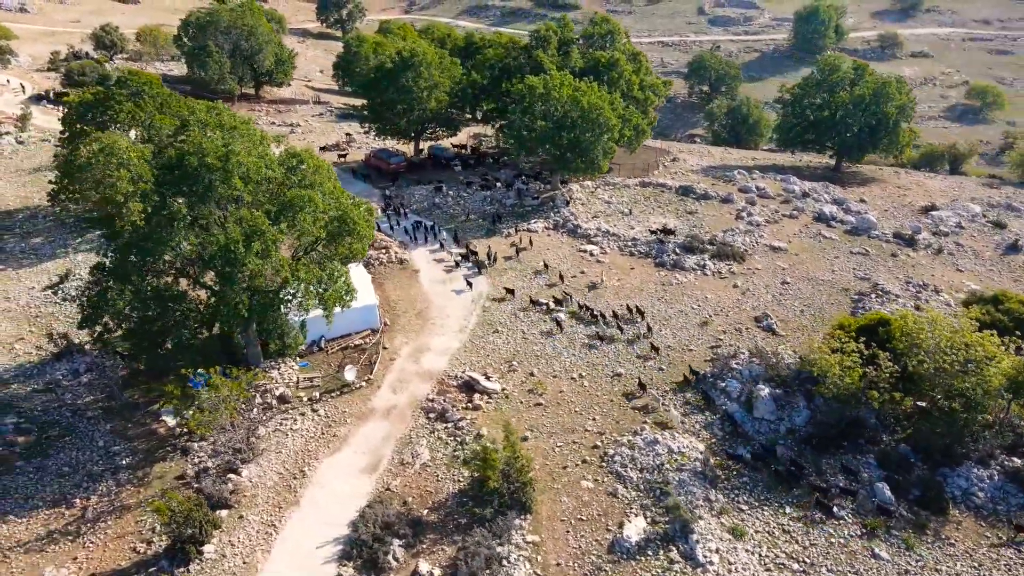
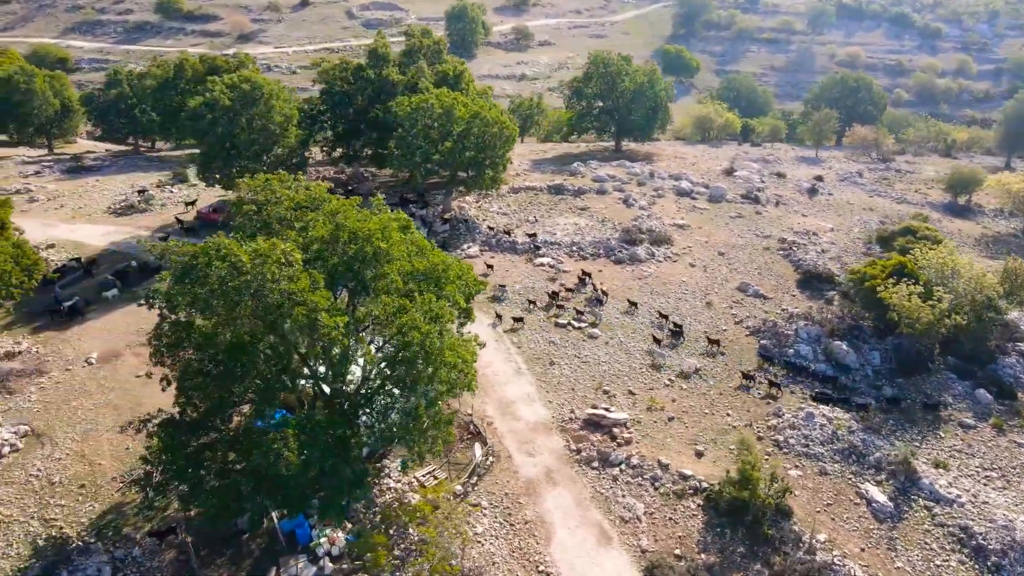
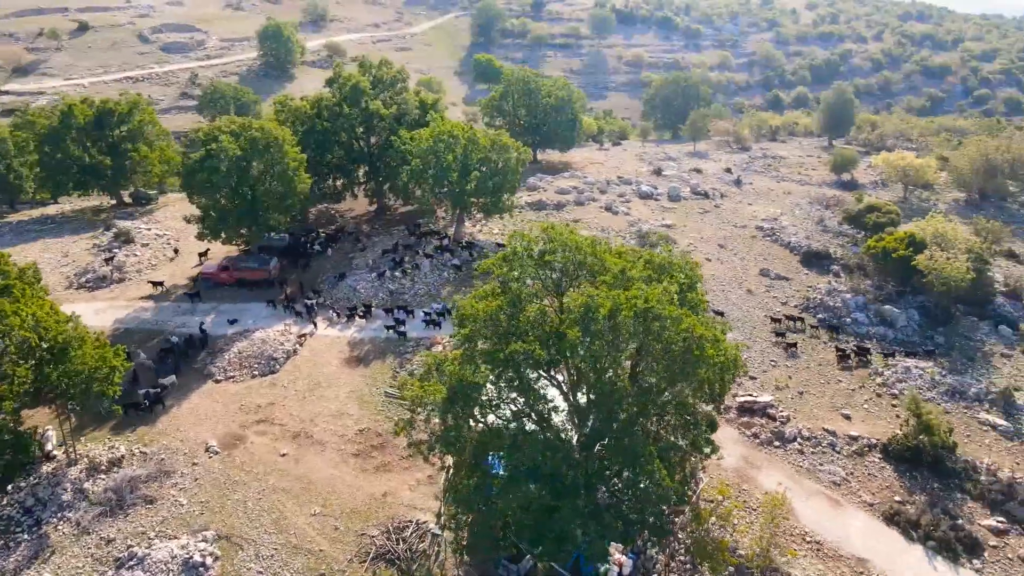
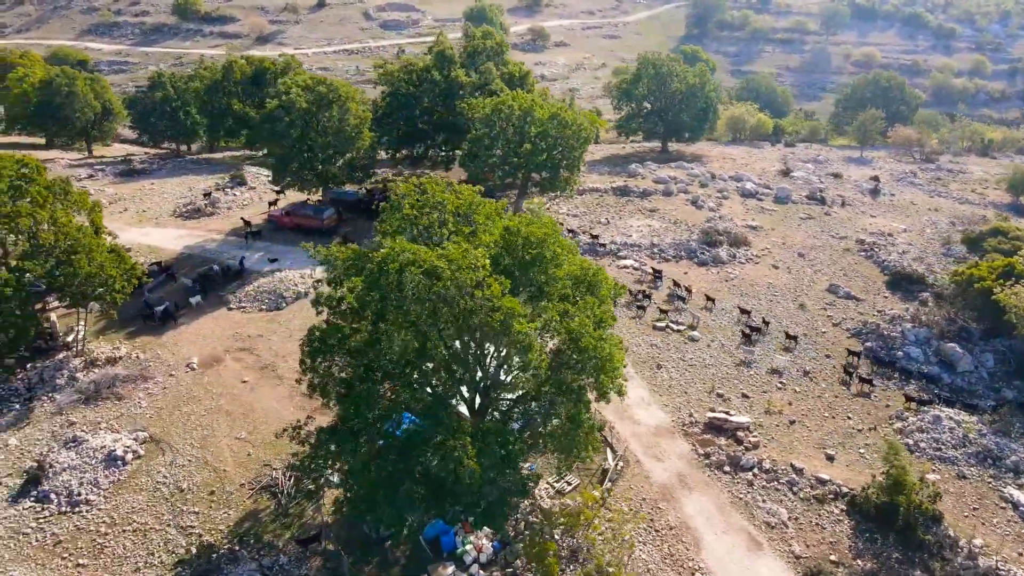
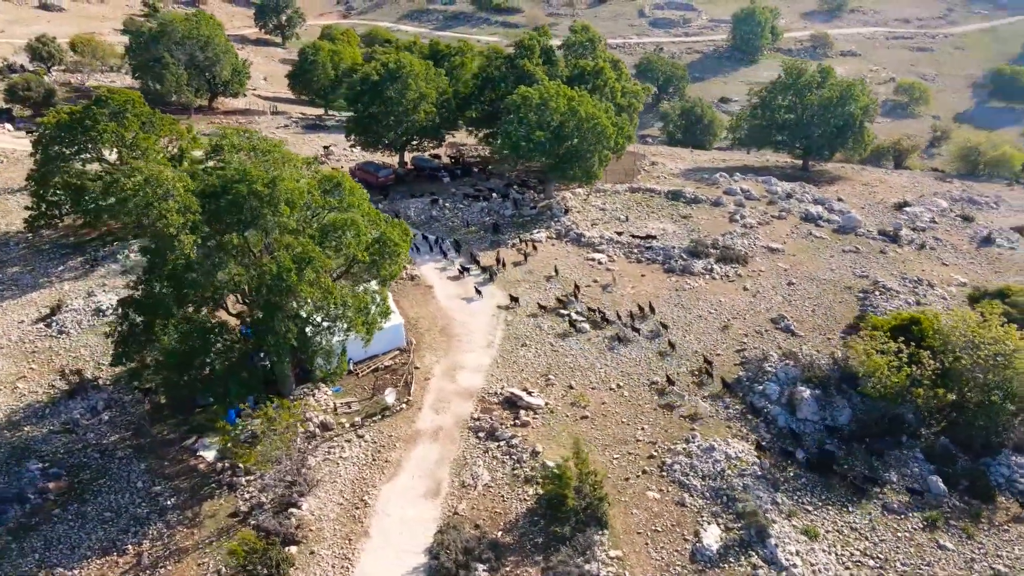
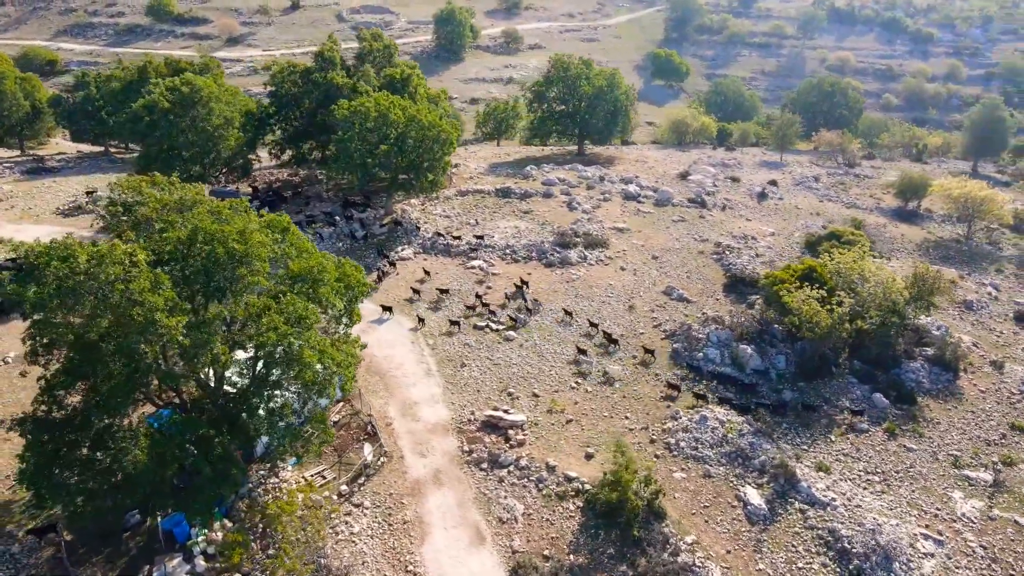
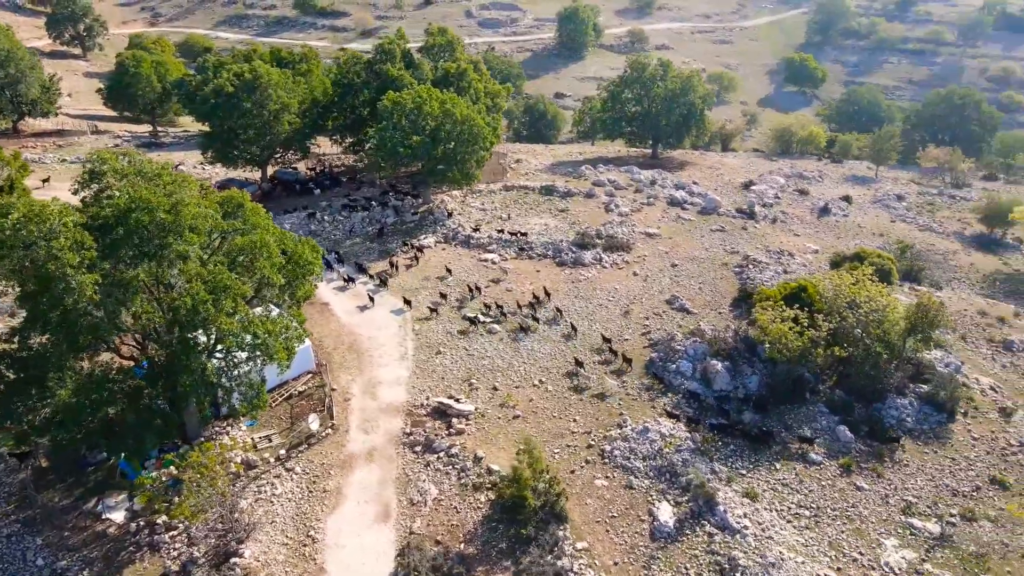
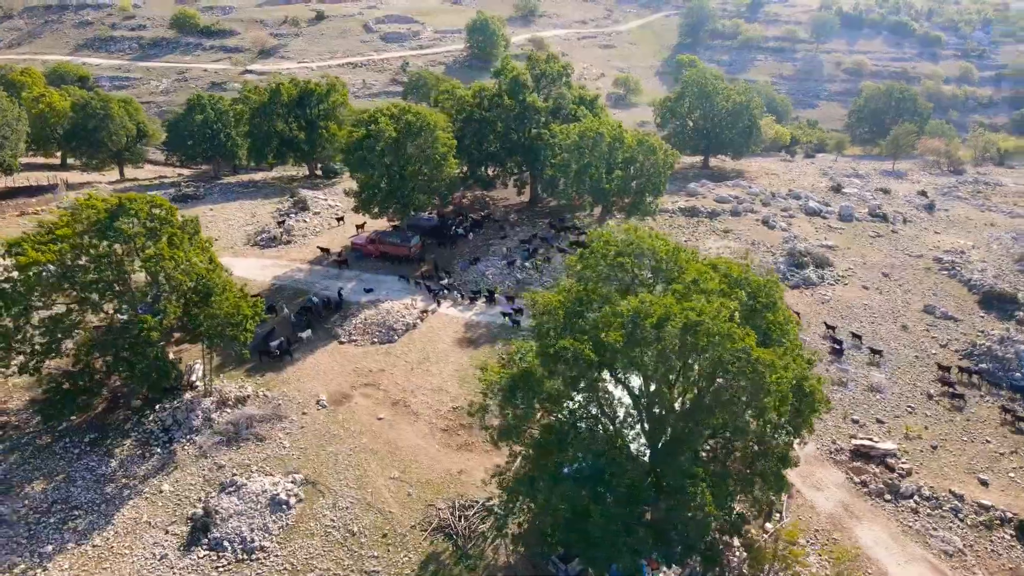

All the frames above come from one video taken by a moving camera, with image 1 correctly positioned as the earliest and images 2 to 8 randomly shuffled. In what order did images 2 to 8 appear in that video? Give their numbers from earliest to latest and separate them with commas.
5, 7, 6, 2, 4, 8, 3
